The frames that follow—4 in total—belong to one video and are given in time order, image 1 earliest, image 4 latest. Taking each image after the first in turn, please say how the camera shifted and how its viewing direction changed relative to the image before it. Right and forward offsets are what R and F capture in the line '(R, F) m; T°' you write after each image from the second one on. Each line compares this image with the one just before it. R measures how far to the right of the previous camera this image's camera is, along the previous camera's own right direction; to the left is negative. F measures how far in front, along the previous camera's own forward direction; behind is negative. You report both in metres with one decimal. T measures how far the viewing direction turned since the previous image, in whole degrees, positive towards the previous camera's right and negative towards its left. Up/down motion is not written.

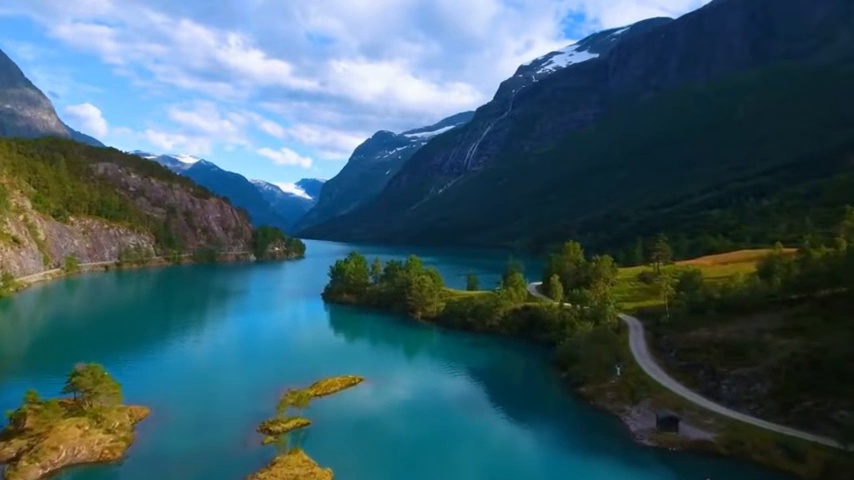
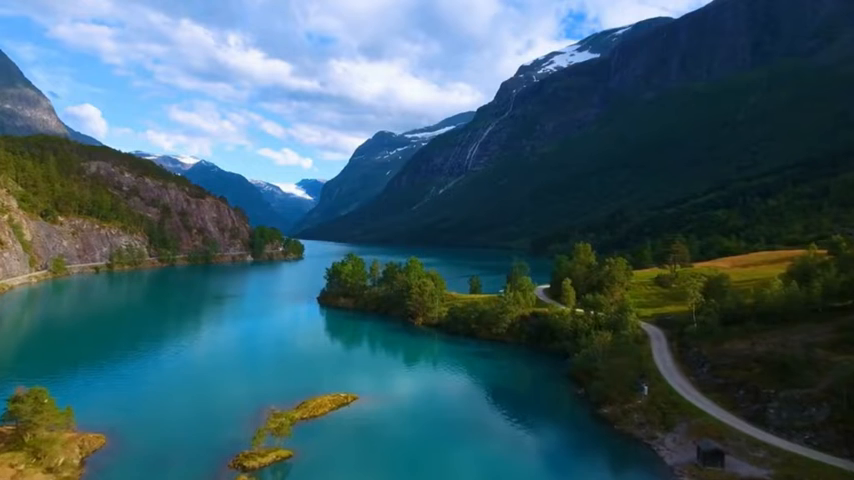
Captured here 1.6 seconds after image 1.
(-0.1, +5.9) m; 0°
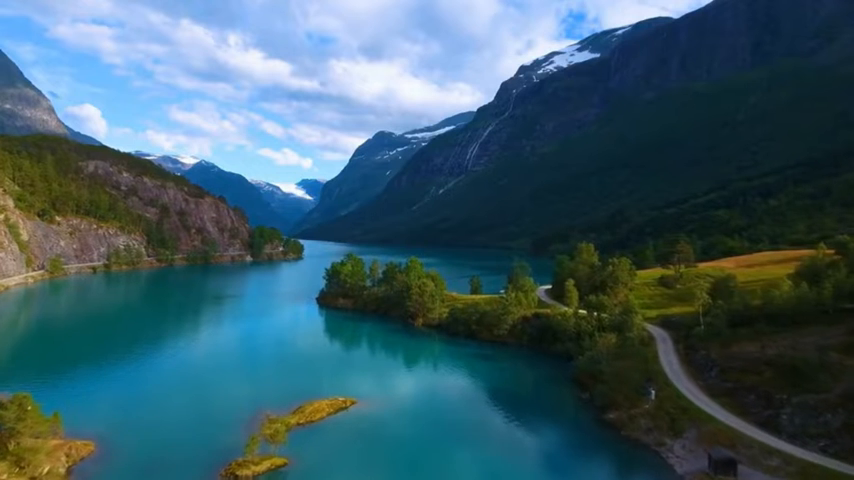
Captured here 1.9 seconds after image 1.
(0.0, +1.3) m; 0°
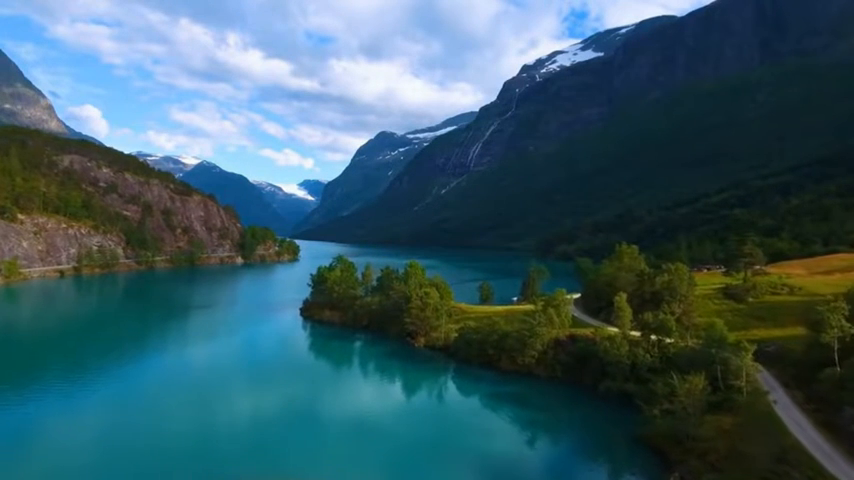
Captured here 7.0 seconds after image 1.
(-0.2, +17.2) m; 0°
